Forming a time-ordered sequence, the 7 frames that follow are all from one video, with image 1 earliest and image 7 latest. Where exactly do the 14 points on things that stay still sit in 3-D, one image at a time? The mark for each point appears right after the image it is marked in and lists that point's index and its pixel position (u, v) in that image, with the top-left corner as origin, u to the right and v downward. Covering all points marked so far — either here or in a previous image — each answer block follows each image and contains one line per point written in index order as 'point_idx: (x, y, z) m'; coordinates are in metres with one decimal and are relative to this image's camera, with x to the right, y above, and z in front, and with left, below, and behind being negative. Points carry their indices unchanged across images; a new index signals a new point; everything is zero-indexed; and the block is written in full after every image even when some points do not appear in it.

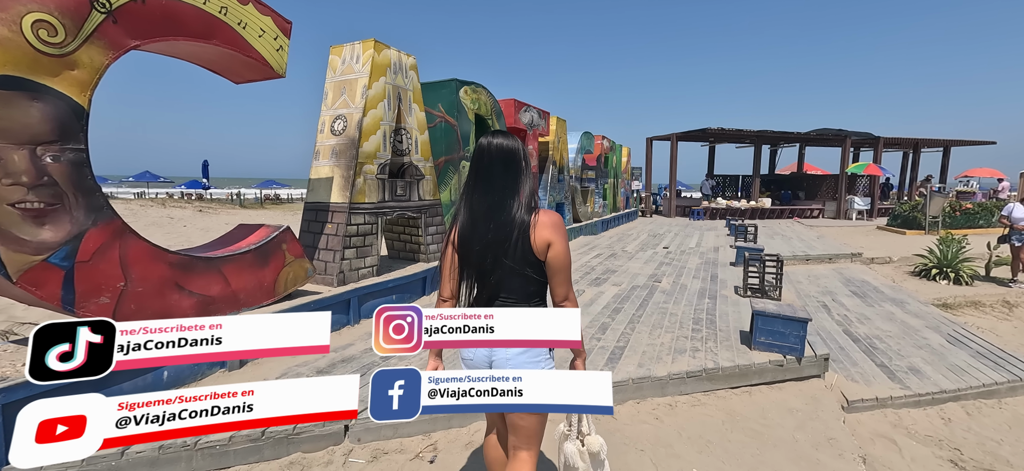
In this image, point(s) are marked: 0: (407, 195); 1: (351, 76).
0: (-1.3, +0.5, +5.6) m
1: (-1.8, +1.8, +4.9) m
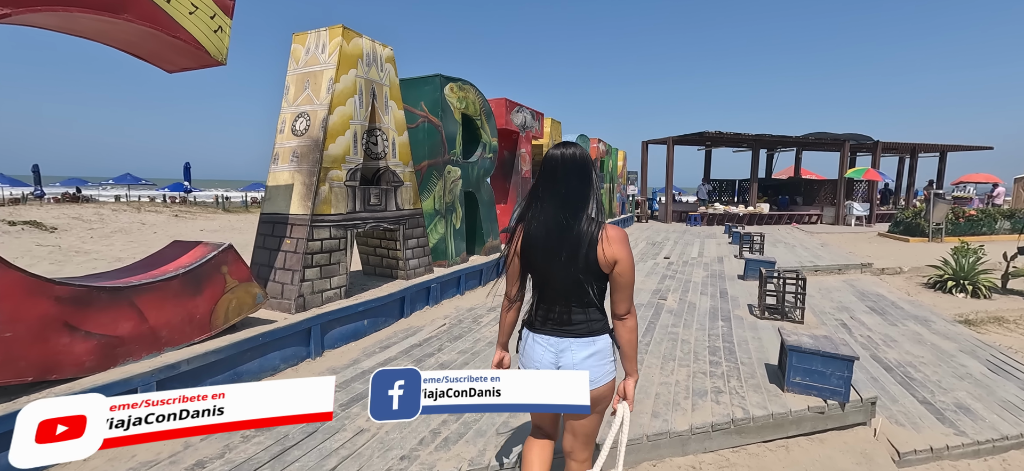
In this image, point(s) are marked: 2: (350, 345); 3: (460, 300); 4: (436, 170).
0: (-1.4, +0.3, +4.9) m
1: (-1.9, +1.6, +4.3) m
2: (-1.6, -1.0, +4.2) m
3: (-0.7, -0.9, +6.1) m
4: (-1.1, +0.9, +6.1) m
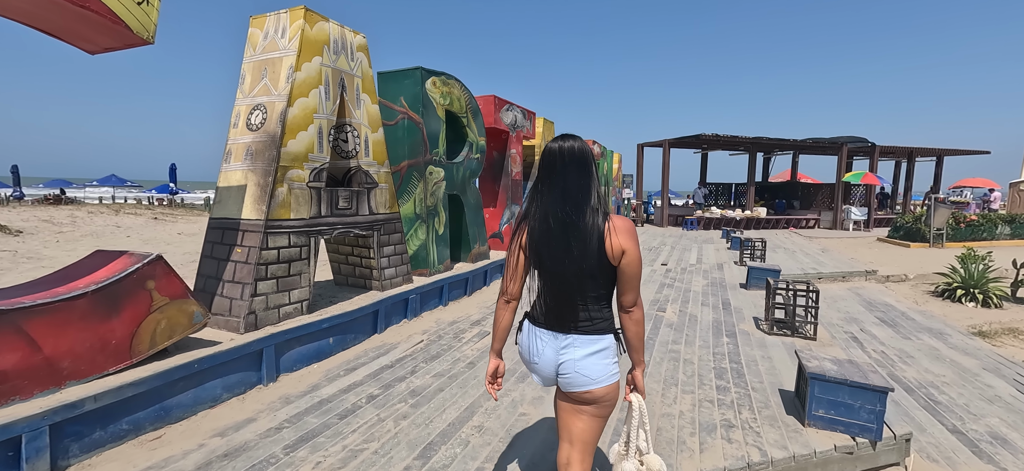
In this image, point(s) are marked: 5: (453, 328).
0: (-1.6, +0.3, +4.4) m
1: (-2.0, +1.6, +3.8) m
2: (-1.7, -1.1, +3.7) m
3: (-0.9, -1.0, +5.6) m
4: (-1.2, +0.8, +5.6) m
5: (-0.7, -1.1, +5.0) m
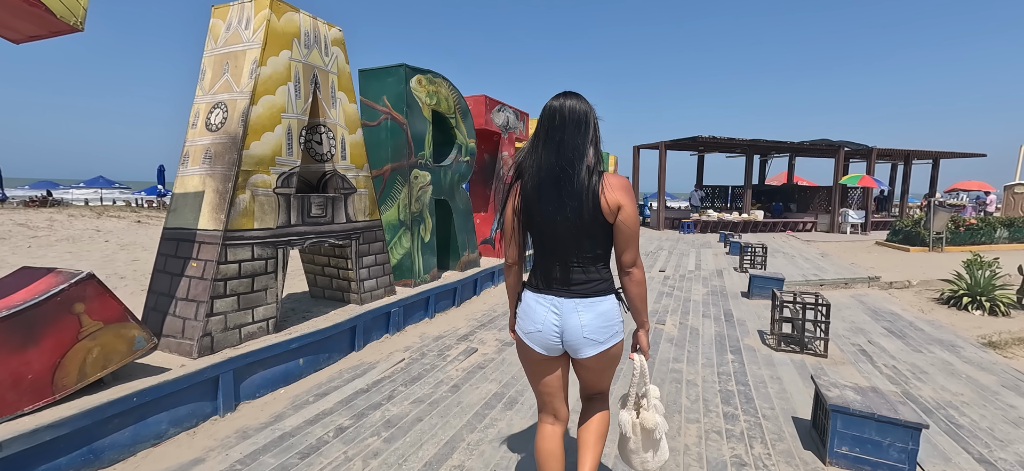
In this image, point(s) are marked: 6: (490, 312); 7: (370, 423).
0: (-1.7, +0.2, +4.1) m
1: (-2.1, +1.5, +3.4) m
2: (-1.8, -1.2, +3.4) m
3: (-1.0, -1.1, +5.2) m
4: (-1.3, +0.7, +5.3) m
5: (-0.8, -1.1, +4.7) m
6: (-0.3, -1.0, +5.9) m
7: (-1.0, -1.3, +3.0) m
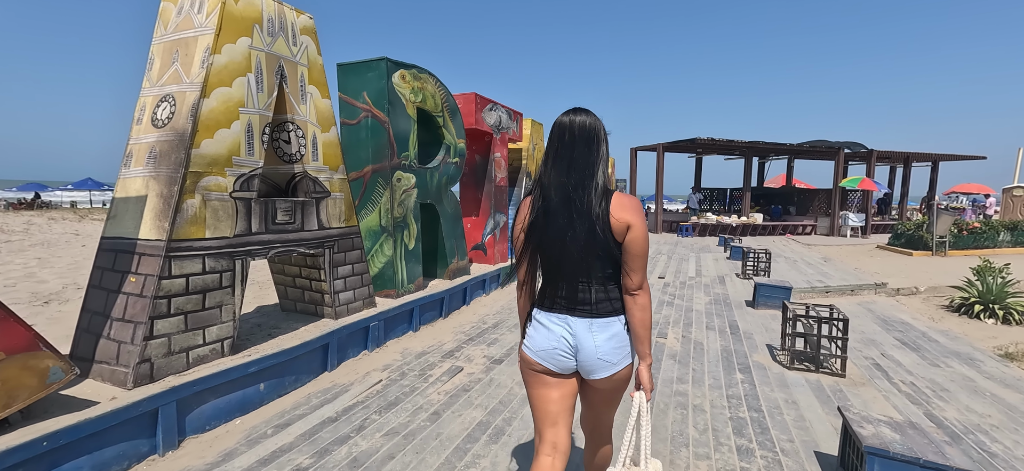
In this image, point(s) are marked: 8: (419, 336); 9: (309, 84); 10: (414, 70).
0: (-1.8, +0.1, +3.7) m
1: (-2.2, +1.4, +3.0) m
2: (-1.9, -1.3, +3.0) m
3: (-1.1, -1.1, +4.8) m
4: (-1.4, +0.6, +4.9) m
5: (-0.9, -1.2, +4.3) m
6: (-0.4, -1.1, +5.5) m
7: (-1.1, -1.4, +2.7) m
8: (-1.0, -1.1, +5.0) m
9: (-1.7, +1.3, +3.8) m
10: (-1.2, +2.0, +5.3) m
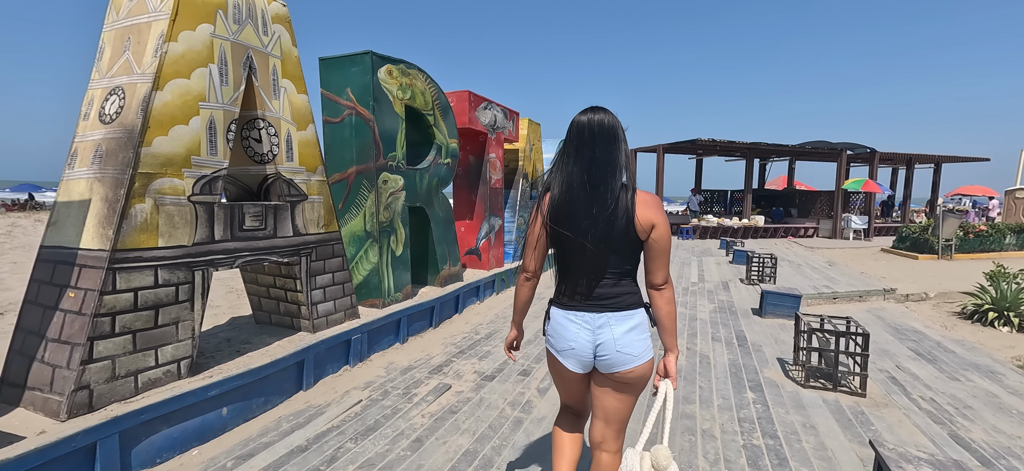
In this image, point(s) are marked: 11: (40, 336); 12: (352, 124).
0: (-1.9, +0.1, +3.4) m
1: (-2.3, +1.4, +2.7) m
2: (-2.0, -1.3, +2.7) m
3: (-1.2, -1.2, +4.5) m
4: (-1.5, +0.6, +4.6) m
5: (-1.0, -1.3, +4.0) m
6: (-0.5, -1.2, +5.2) m
7: (-1.1, -1.4, +2.3) m
8: (-1.1, -1.2, +4.6) m
9: (-1.8, +1.2, +3.5) m
10: (-1.2, +1.9, +5.0) m
11: (-2.6, -0.6, +2.4) m
12: (-1.6, +1.1, +4.5) m
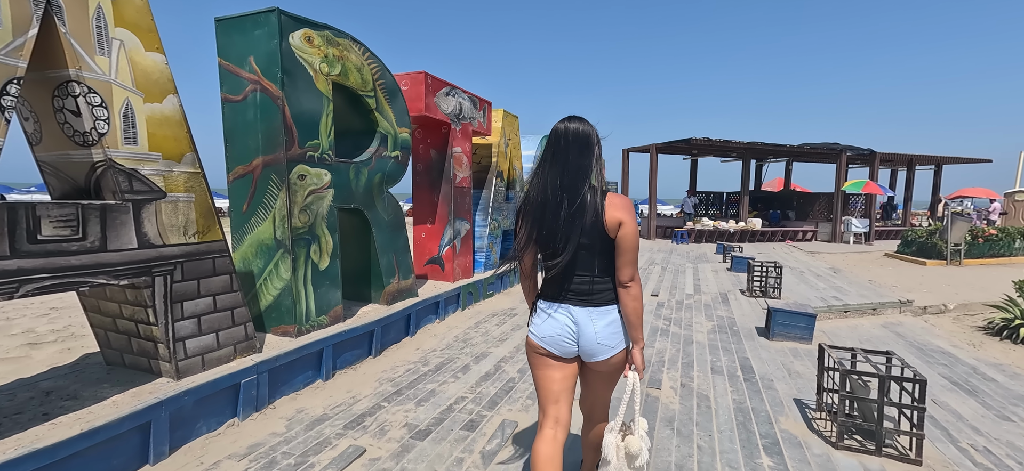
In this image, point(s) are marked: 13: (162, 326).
0: (-2.3, 0.0, +2.4) m
1: (-2.7, +1.3, +1.7) m
2: (-2.4, -1.4, +1.7) m
3: (-1.6, -1.3, +3.5) m
4: (-1.9, +0.5, +3.6) m
5: (-1.4, -1.4, +3.0) m
6: (-0.9, -1.3, +4.2) m
7: (-1.5, -1.5, +1.4) m
8: (-1.5, -1.3, +3.7) m
9: (-2.2, +1.2, +2.5) m
10: (-1.6, +1.8, +4.0) m
11: (-3.0, -0.6, +1.4) m
12: (-2.1, +1.1, +3.5) m
13: (-2.2, -0.5, +2.7) m
